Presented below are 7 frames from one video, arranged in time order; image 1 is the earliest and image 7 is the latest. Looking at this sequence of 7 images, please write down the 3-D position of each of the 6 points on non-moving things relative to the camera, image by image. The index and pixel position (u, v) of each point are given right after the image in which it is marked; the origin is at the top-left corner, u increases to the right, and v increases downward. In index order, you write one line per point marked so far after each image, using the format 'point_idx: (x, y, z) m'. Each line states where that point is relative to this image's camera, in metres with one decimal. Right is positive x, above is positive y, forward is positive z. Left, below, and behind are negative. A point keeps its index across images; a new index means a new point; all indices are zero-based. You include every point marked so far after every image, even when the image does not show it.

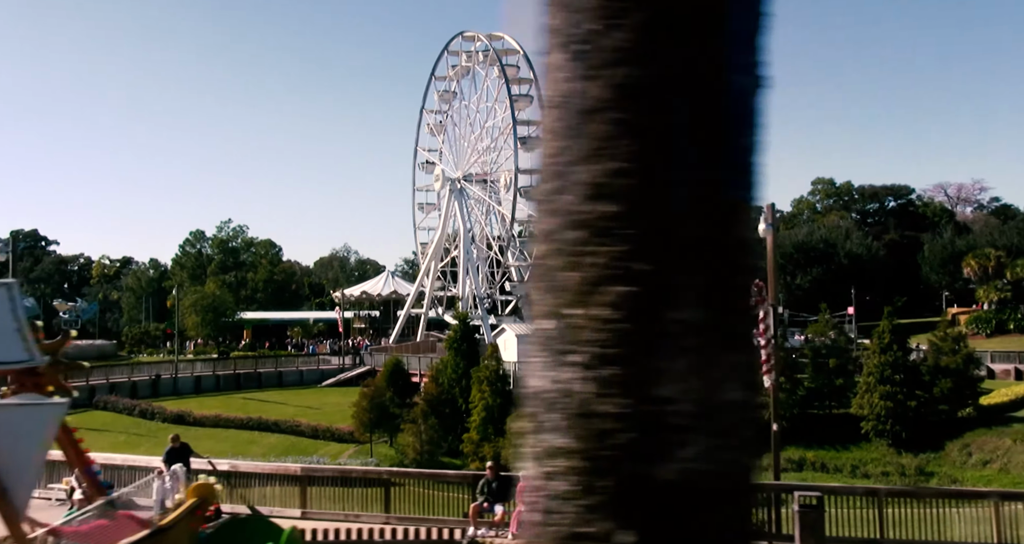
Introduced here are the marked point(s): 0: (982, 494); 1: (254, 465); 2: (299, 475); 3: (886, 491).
0: (+4.6, -2.2, +9.5) m
1: (-3.0, -2.3, +10.9) m
2: (-2.4, -2.3, +10.7) m
3: (+3.8, -2.2, +9.7) m
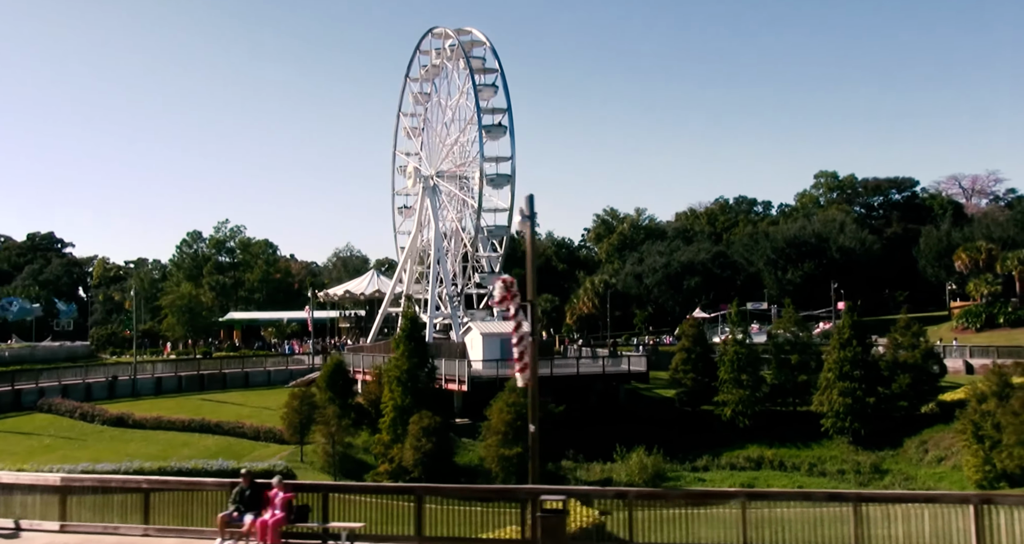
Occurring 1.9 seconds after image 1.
0: (+2.1, -2.1, +8.9) m
1: (-5.6, -2.3, +10.5) m
2: (-5.0, -2.3, +10.3) m
3: (+1.2, -2.2, +9.2) m
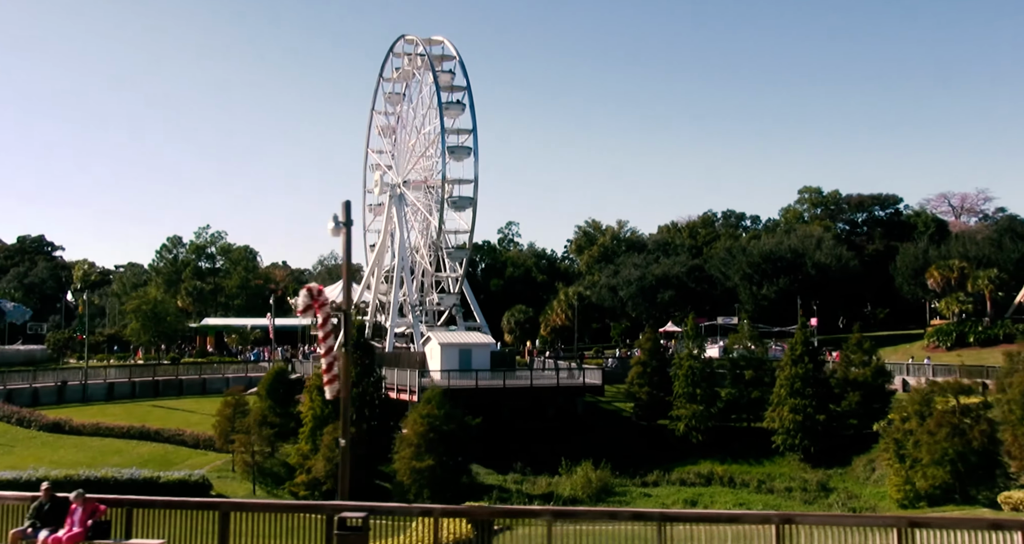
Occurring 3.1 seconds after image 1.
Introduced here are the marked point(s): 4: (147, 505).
0: (+0.2, -2.2, +8.6) m
1: (-7.4, -2.3, +10.1) m
2: (-6.9, -2.4, +10.0) m
3: (-0.7, -2.3, +8.8) m
4: (-3.6, -2.3, +9.2) m
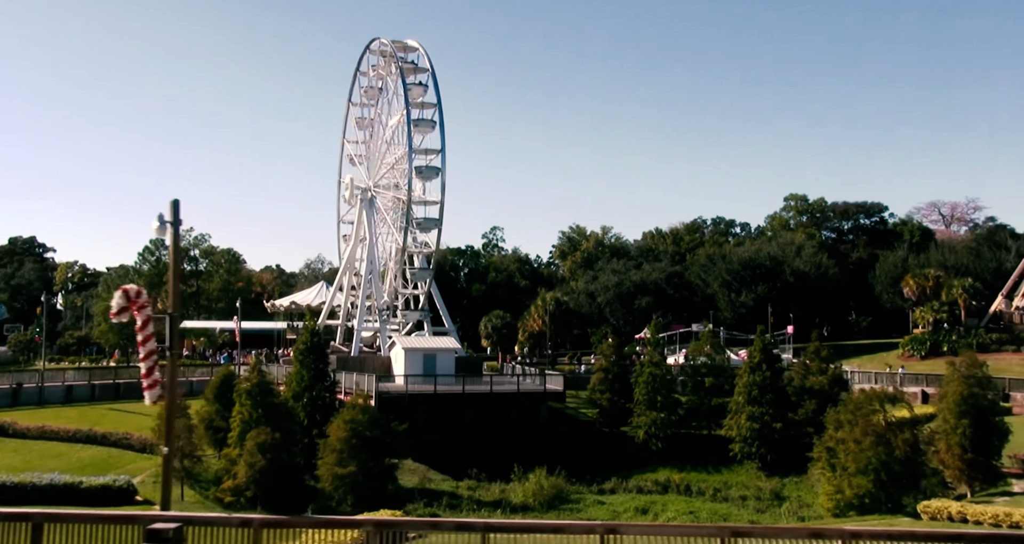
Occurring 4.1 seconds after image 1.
0: (-1.4, -2.3, +8.4) m
1: (-9.1, -2.3, +9.8) m
2: (-8.5, -2.3, +9.7) m
3: (-2.3, -2.3, +8.5) m
4: (-5.2, -2.3, +8.9) m
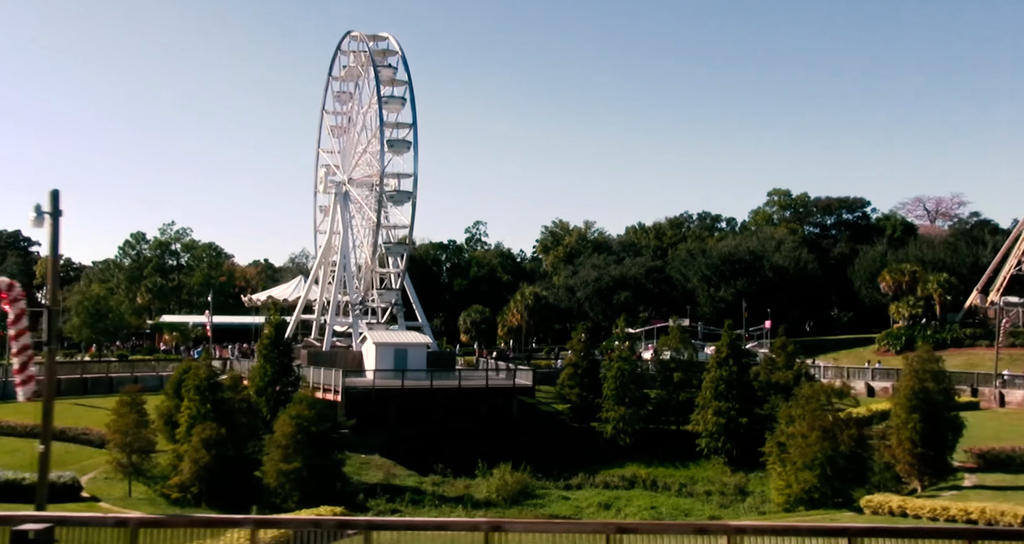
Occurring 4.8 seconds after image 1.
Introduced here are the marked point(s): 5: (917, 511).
0: (-2.5, -2.2, +8.2) m
1: (-10.1, -2.2, +9.6) m
2: (-9.5, -2.3, +9.4) m
3: (-3.3, -2.2, +8.4) m
4: (-6.3, -2.2, +8.7) m
5: (+7.7, -4.6, +17.8) m
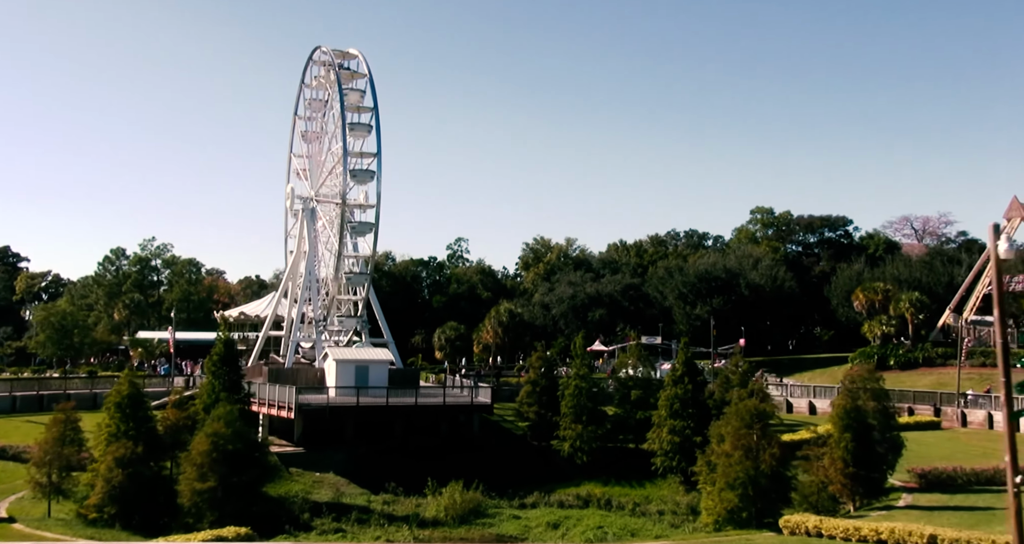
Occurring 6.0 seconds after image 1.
0: (-4.1, -2.3, +7.8) m
1: (-11.8, -2.3, +9.2) m
2: (-11.2, -2.4, +9.0) m
3: (-5.0, -2.3, +8.0) m
4: (-7.9, -2.3, +8.4) m
5: (+6.0, -4.9, +17.5) m
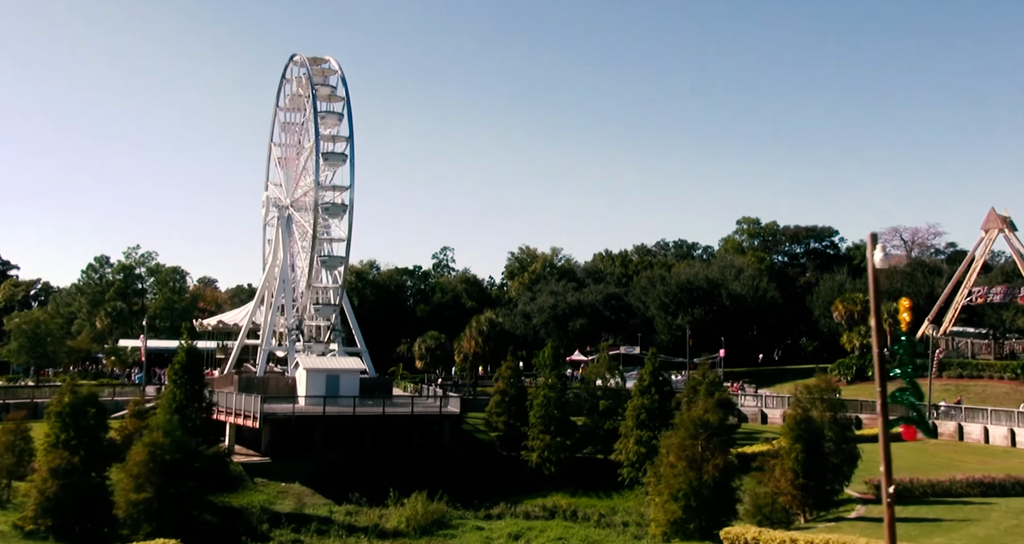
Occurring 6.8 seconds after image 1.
0: (-5.3, -2.4, +7.6) m
1: (-12.9, -2.3, +8.8) m
2: (-12.4, -2.4, +8.7) m
3: (-6.1, -2.4, +7.7) m
4: (-9.1, -2.3, +8.1) m
5: (+4.8, -5.0, +17.2) m
